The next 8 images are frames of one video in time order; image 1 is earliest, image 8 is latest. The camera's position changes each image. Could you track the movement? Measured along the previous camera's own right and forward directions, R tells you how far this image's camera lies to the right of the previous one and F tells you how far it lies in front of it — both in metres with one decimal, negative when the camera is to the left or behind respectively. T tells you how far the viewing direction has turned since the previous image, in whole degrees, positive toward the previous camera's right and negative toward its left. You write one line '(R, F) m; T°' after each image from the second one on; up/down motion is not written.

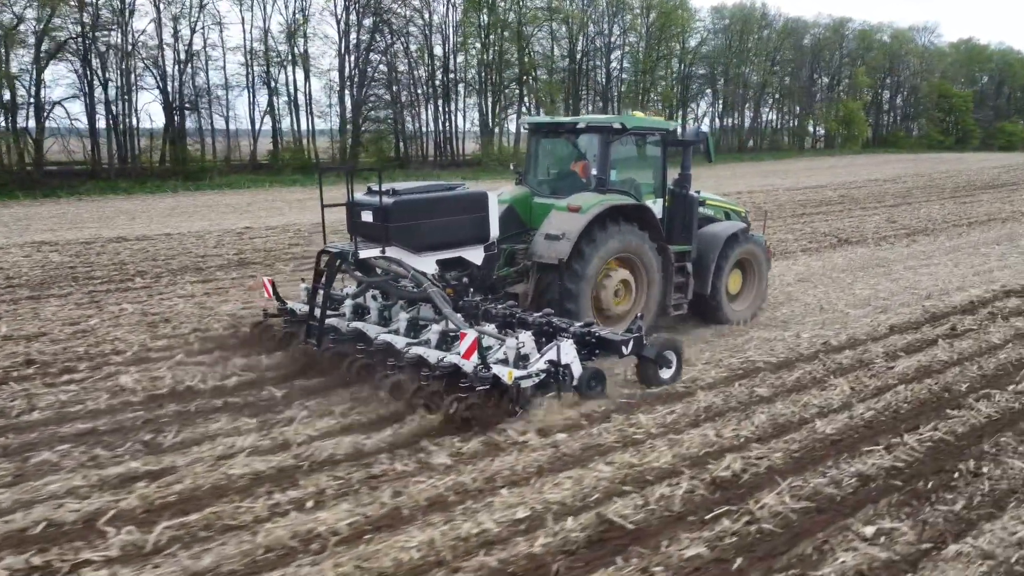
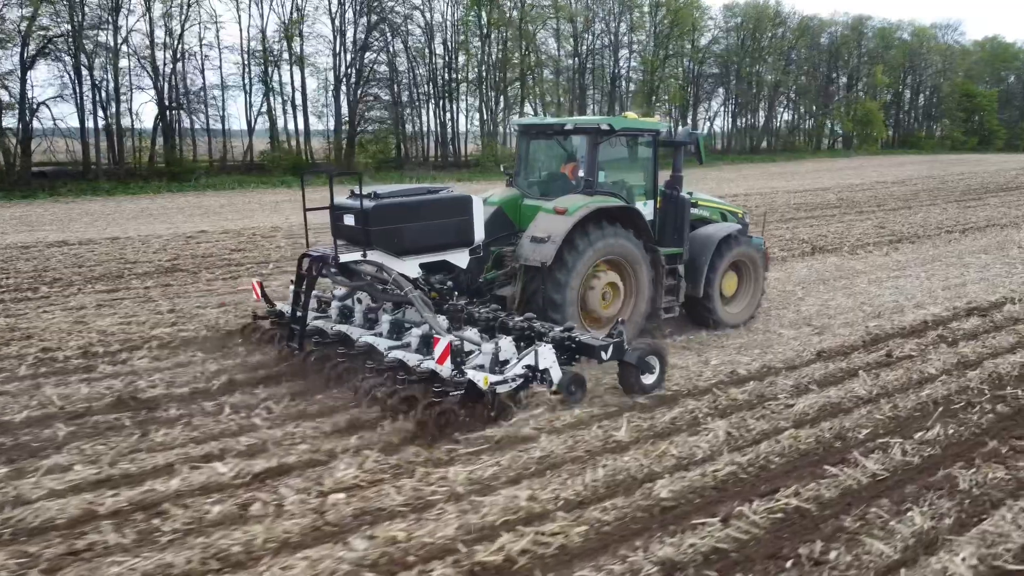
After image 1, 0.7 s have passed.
(+1.2, +0.8) m; -2°
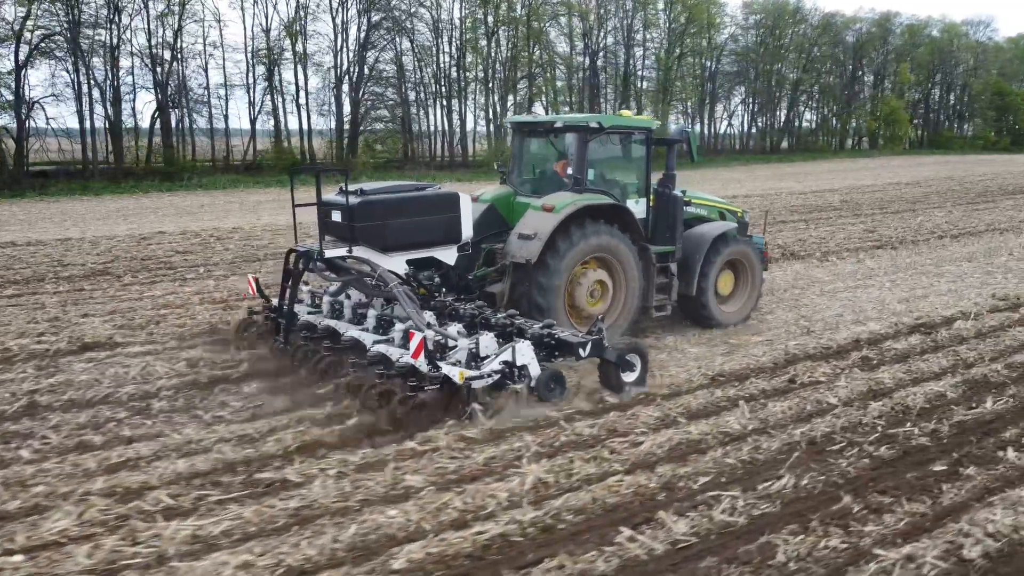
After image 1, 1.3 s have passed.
(+1.2, +0.7) m; -2°
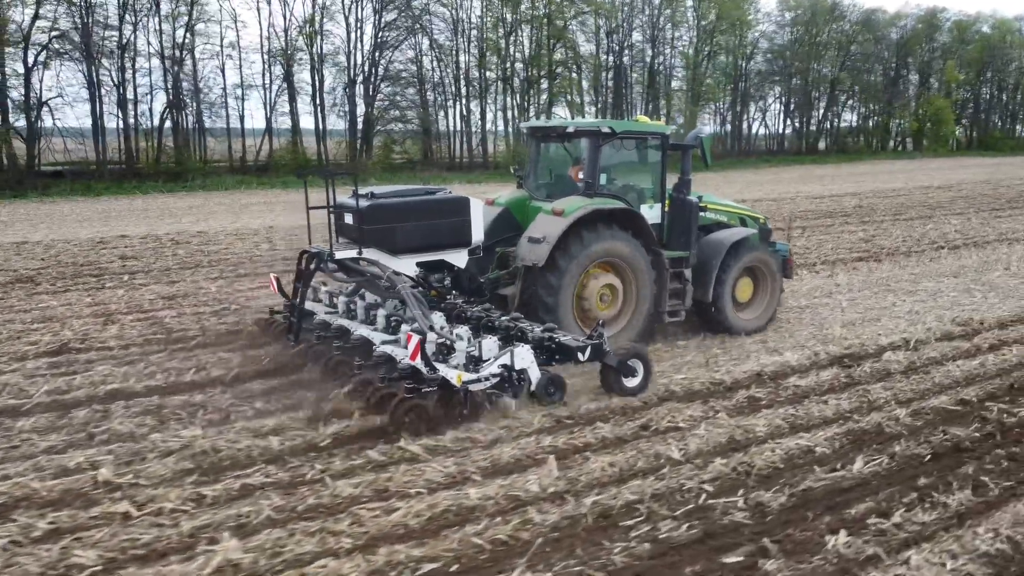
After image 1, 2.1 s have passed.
(+1.4, +0.8) m; -3°
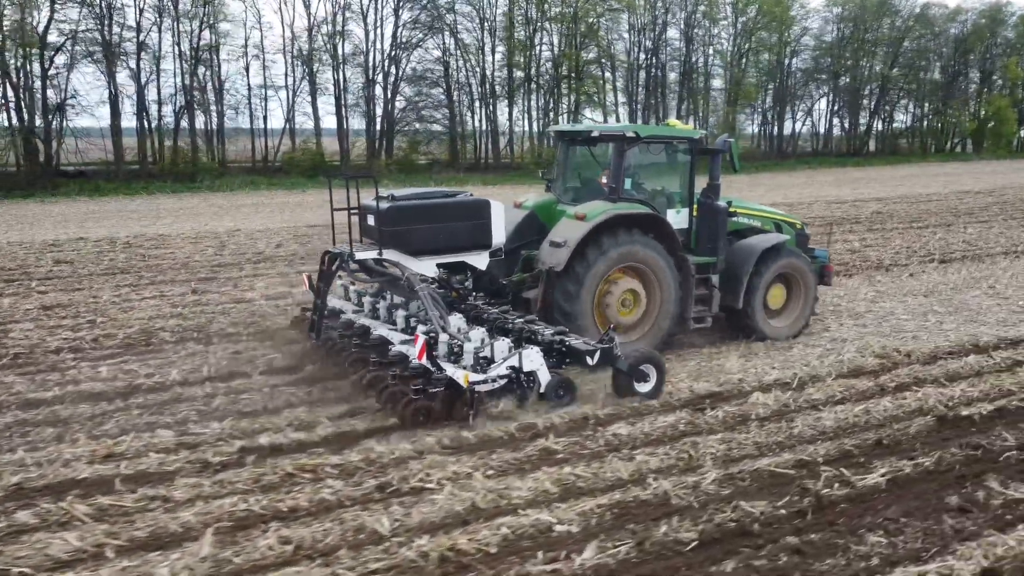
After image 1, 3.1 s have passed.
(+1.7, +0.9) m; -4°
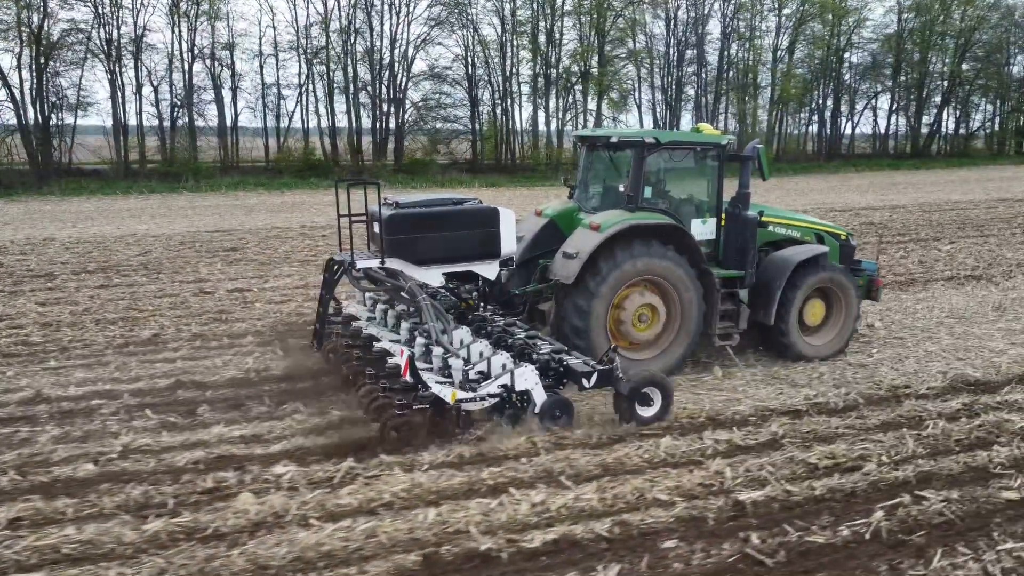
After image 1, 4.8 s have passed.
(+3.2, +1.7) m; -6°
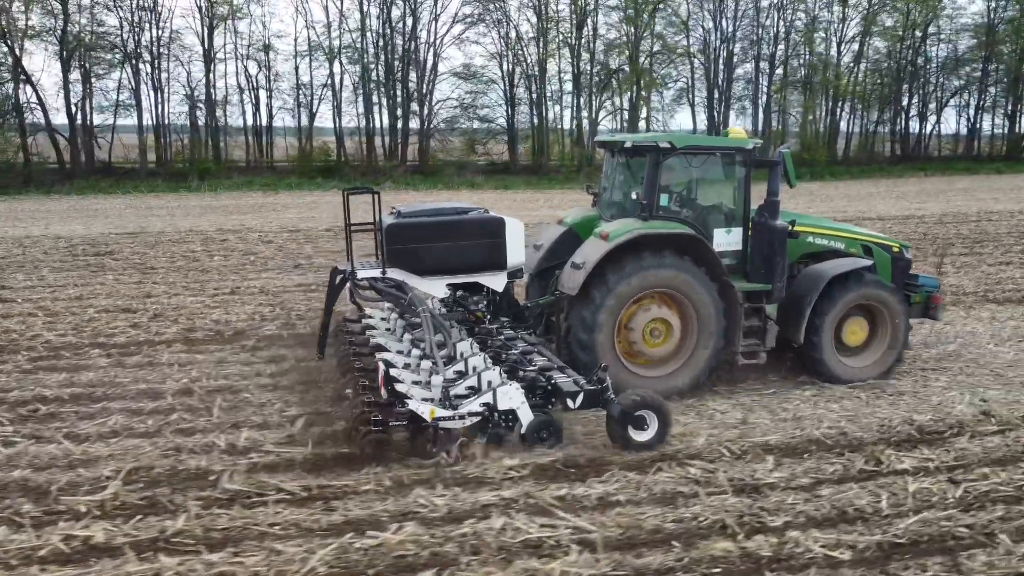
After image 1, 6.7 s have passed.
(+3.6, +1.4) m; -8°
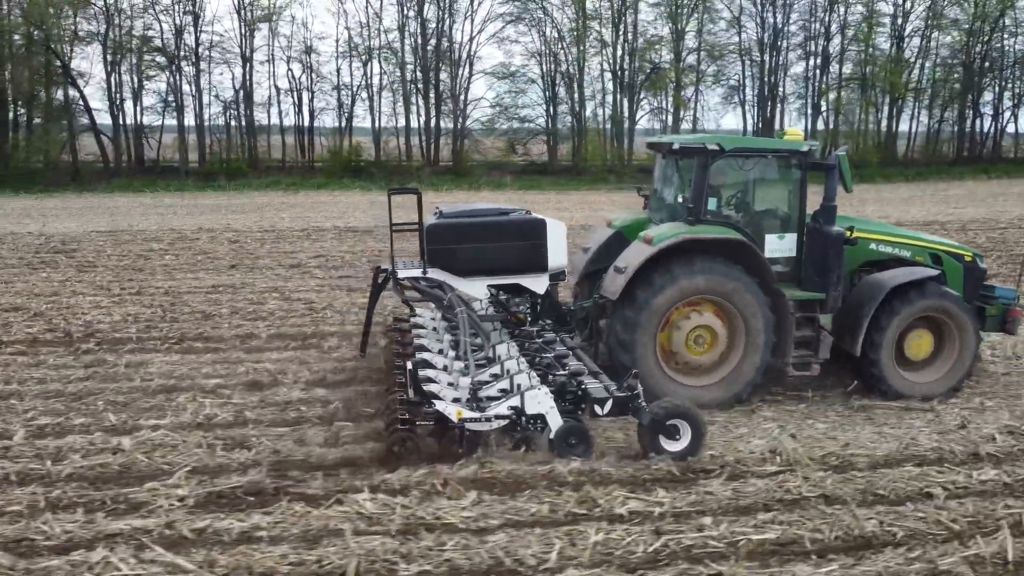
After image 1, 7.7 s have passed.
(+2.0, +0.5) m; -6°
